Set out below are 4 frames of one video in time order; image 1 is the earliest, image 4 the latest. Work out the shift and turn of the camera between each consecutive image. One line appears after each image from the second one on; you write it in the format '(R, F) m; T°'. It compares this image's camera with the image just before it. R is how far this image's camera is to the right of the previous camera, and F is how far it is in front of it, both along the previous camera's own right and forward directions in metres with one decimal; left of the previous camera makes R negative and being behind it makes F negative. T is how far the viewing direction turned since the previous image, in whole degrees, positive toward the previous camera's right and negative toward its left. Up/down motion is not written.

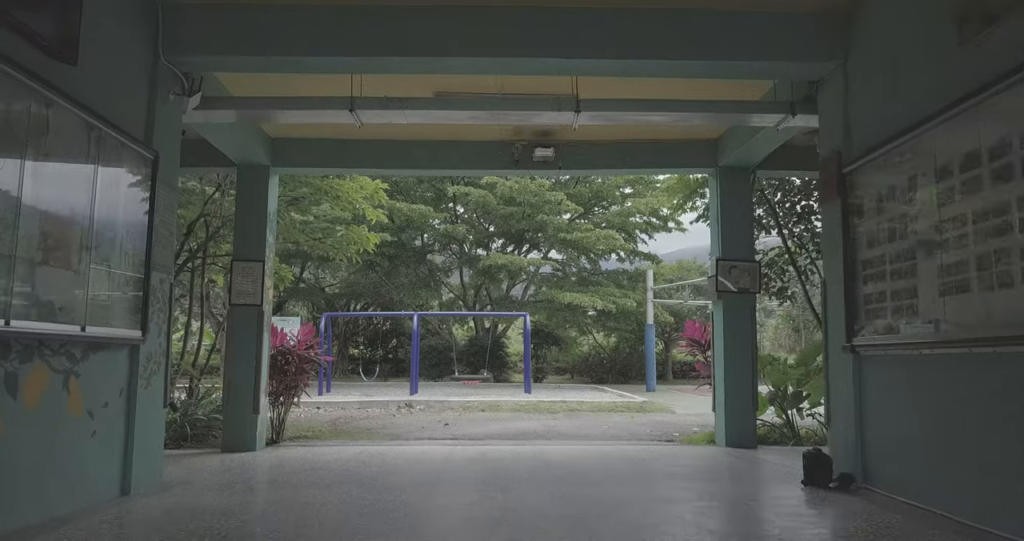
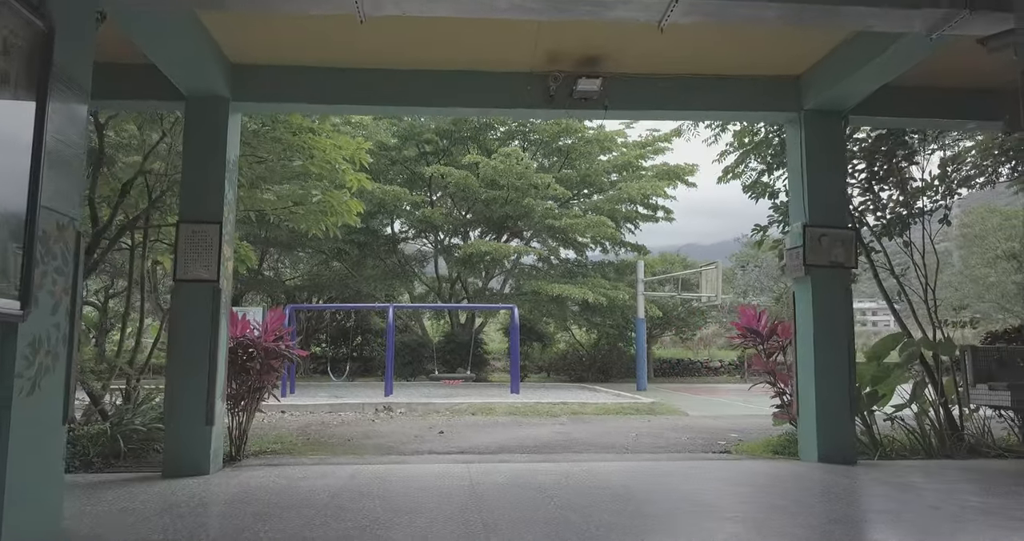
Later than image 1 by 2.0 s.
(-0.5, +1.4) m; +3°
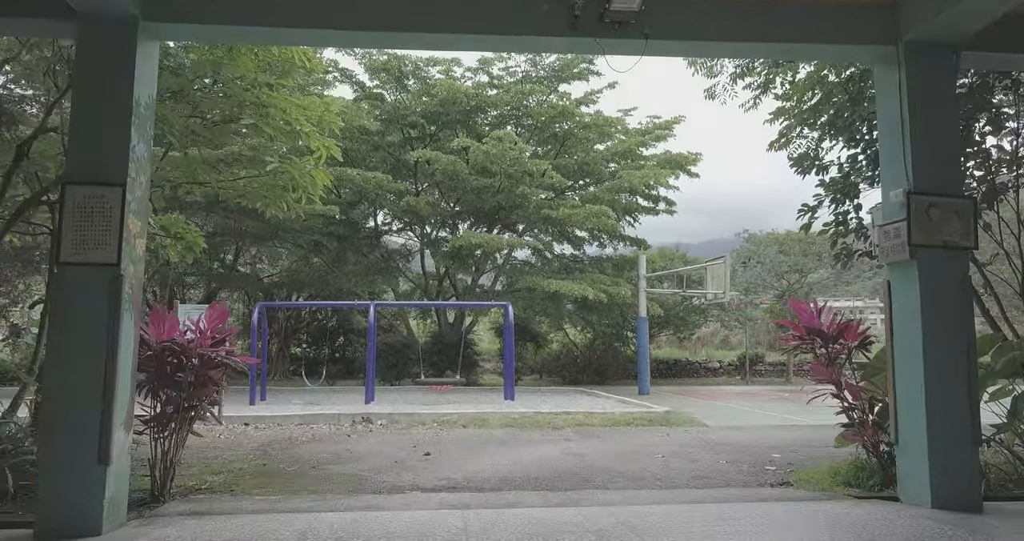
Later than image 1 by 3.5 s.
(-0.1, +1.2) m; +1°
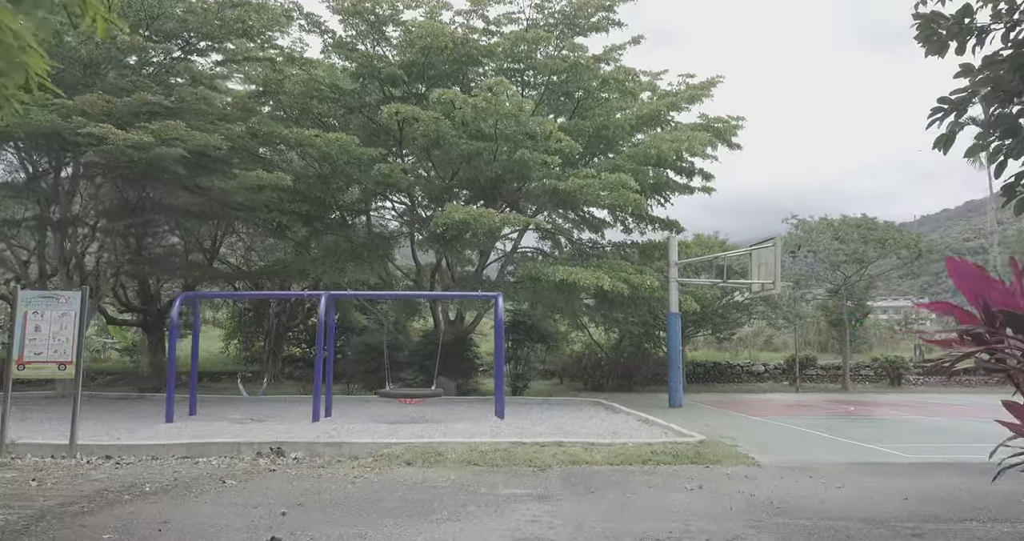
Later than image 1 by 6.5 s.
(+0.6, +2.6) m; -3°
